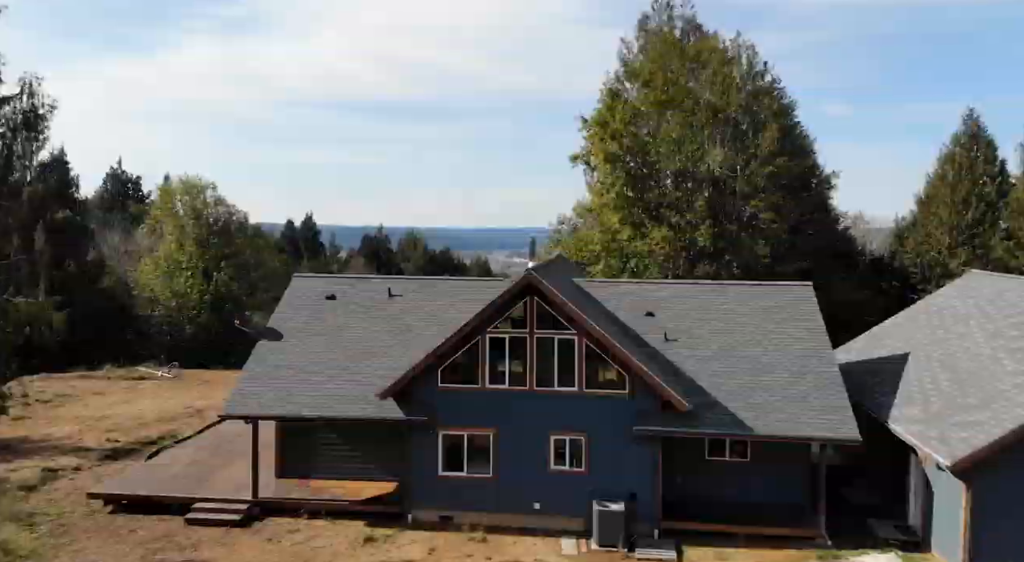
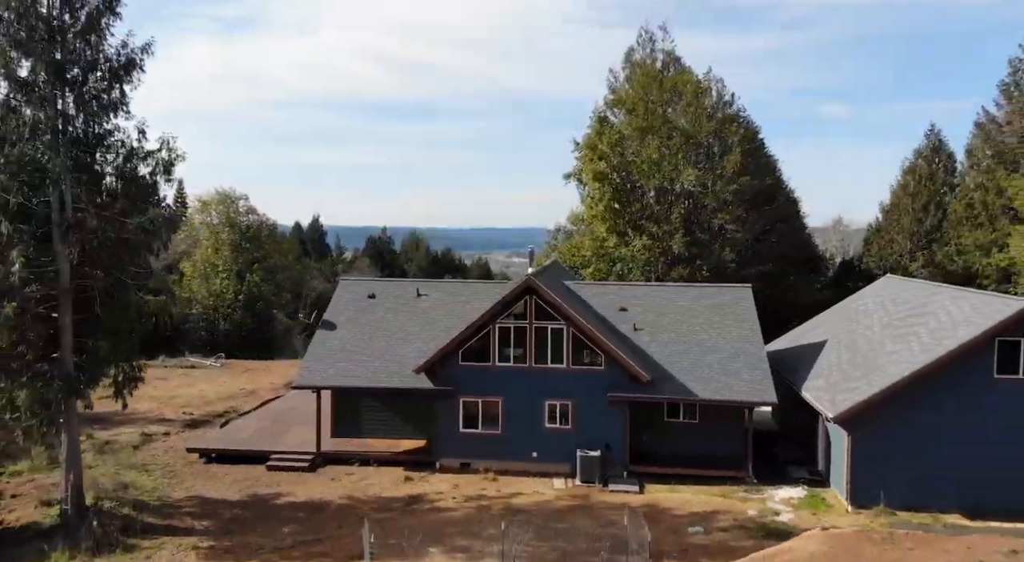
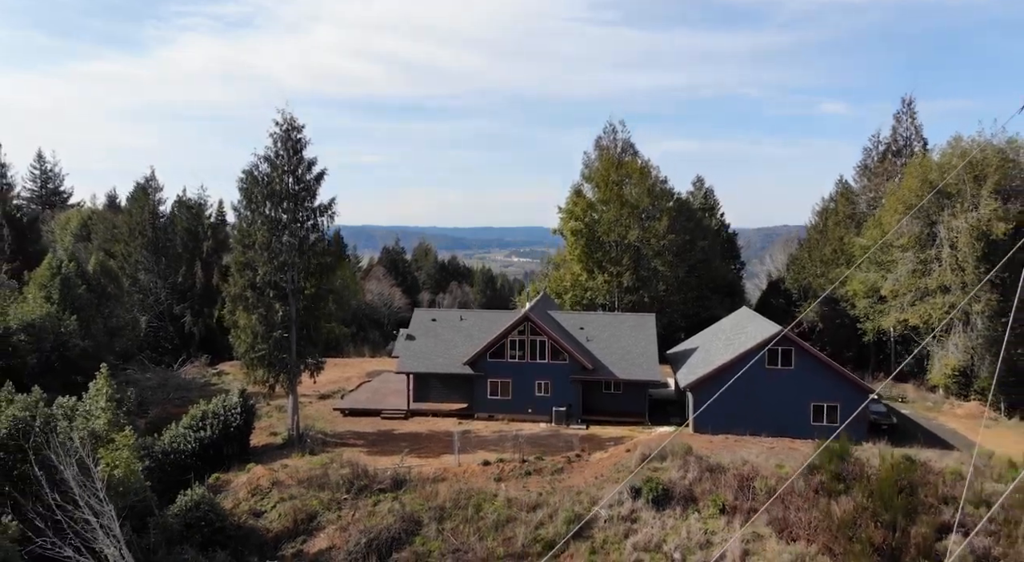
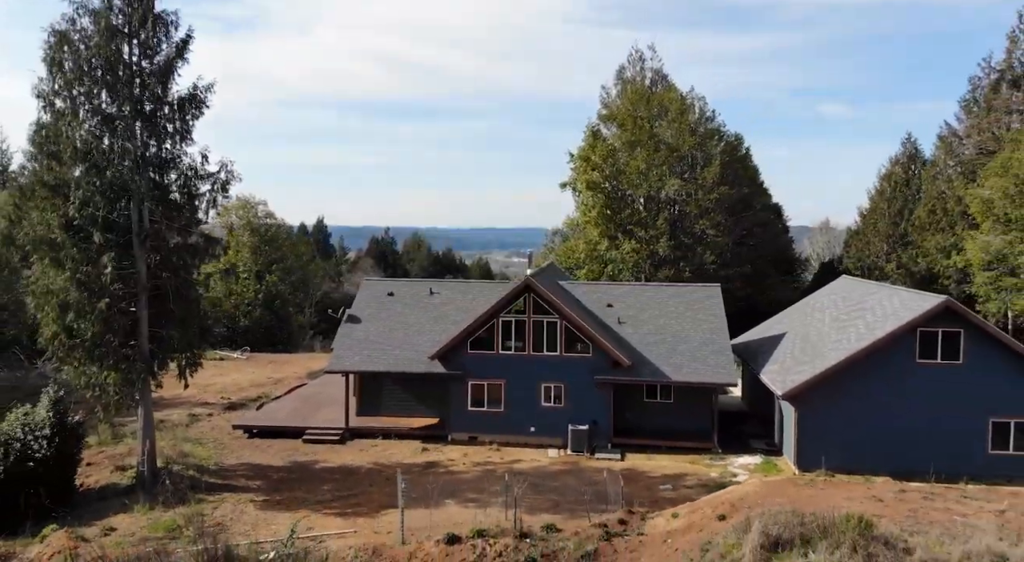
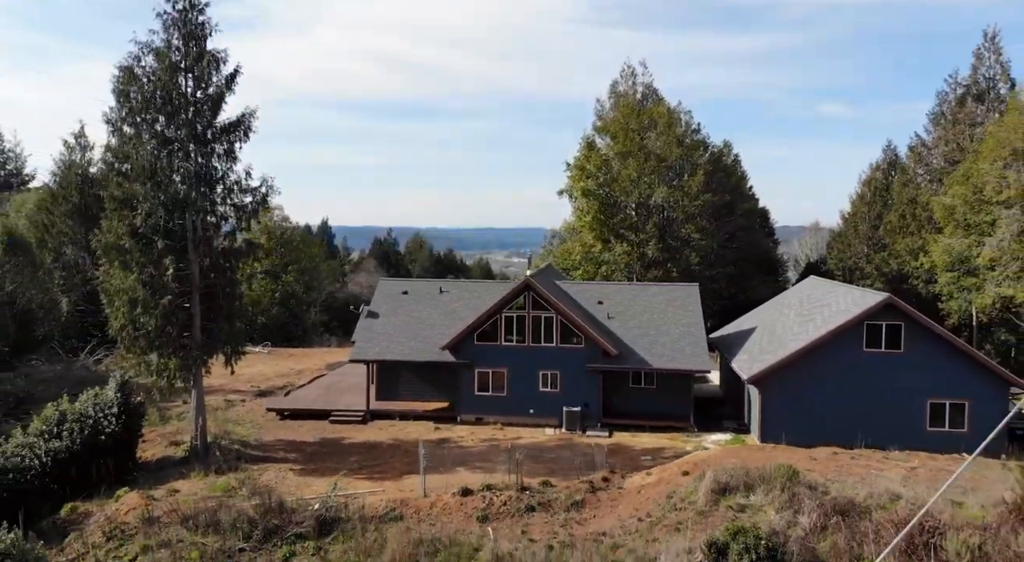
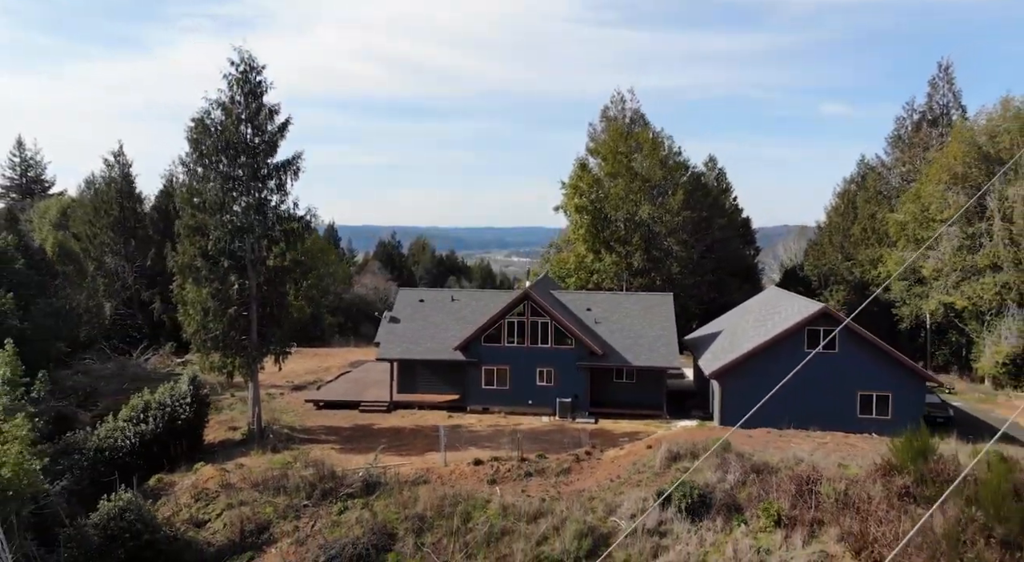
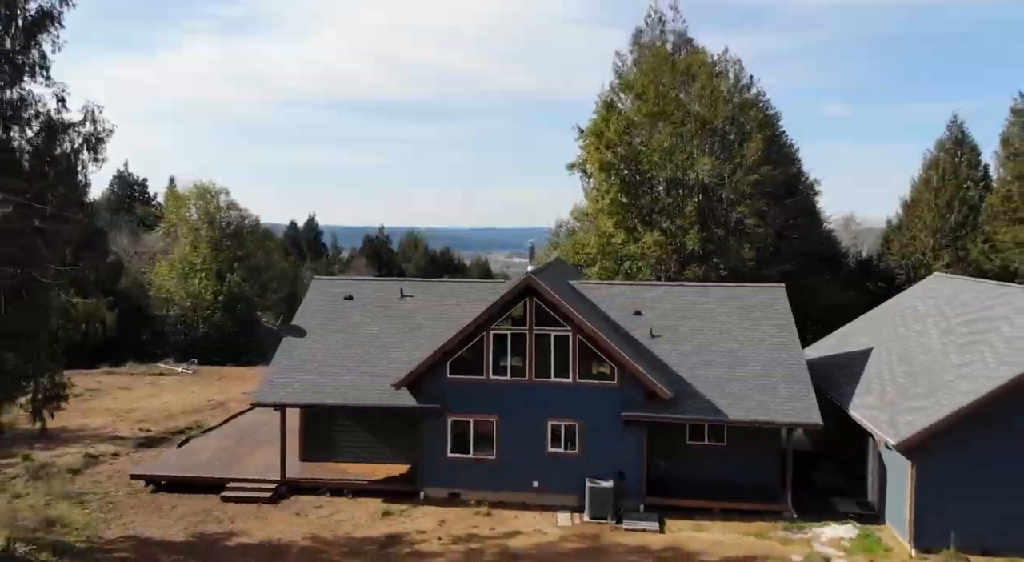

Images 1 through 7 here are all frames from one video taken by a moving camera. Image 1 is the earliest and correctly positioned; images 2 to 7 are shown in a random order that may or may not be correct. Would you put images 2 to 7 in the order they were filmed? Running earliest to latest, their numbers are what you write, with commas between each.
7, 2, 4, 5, 6, 3
